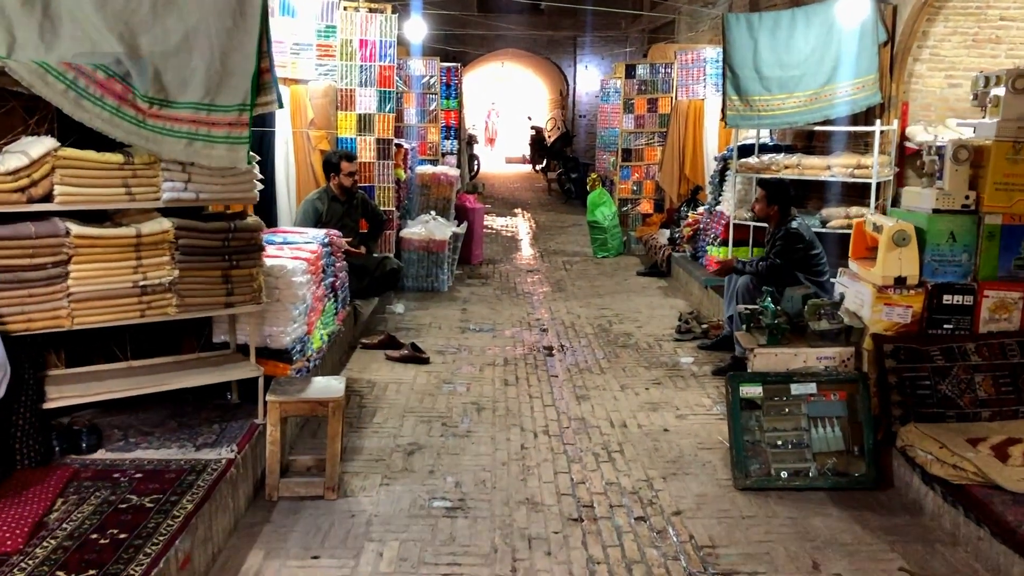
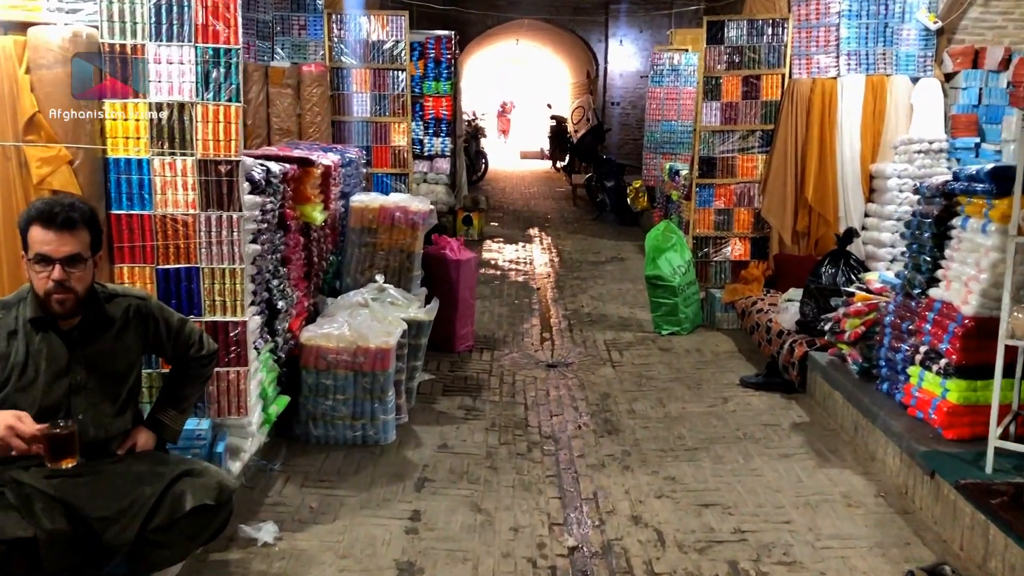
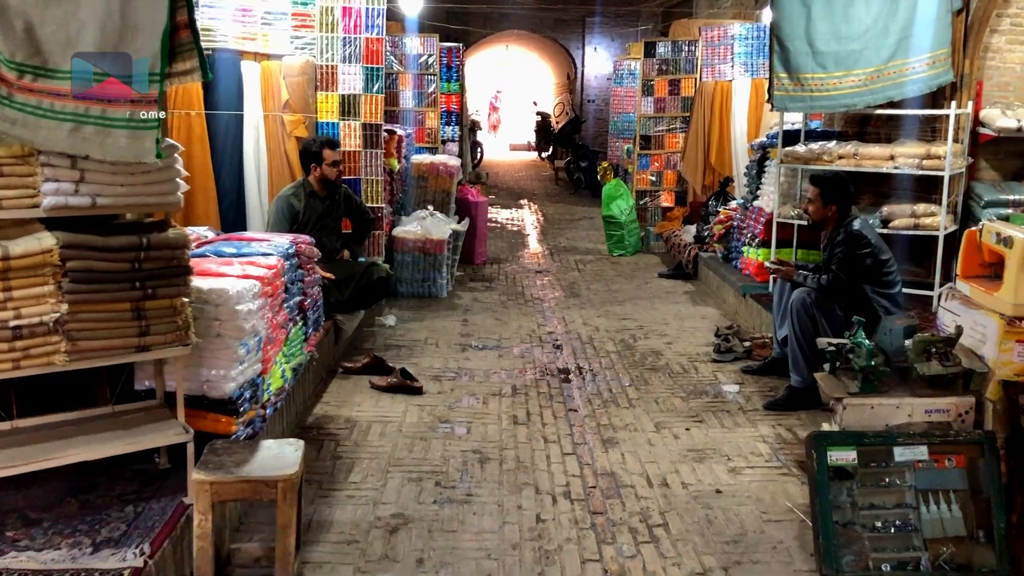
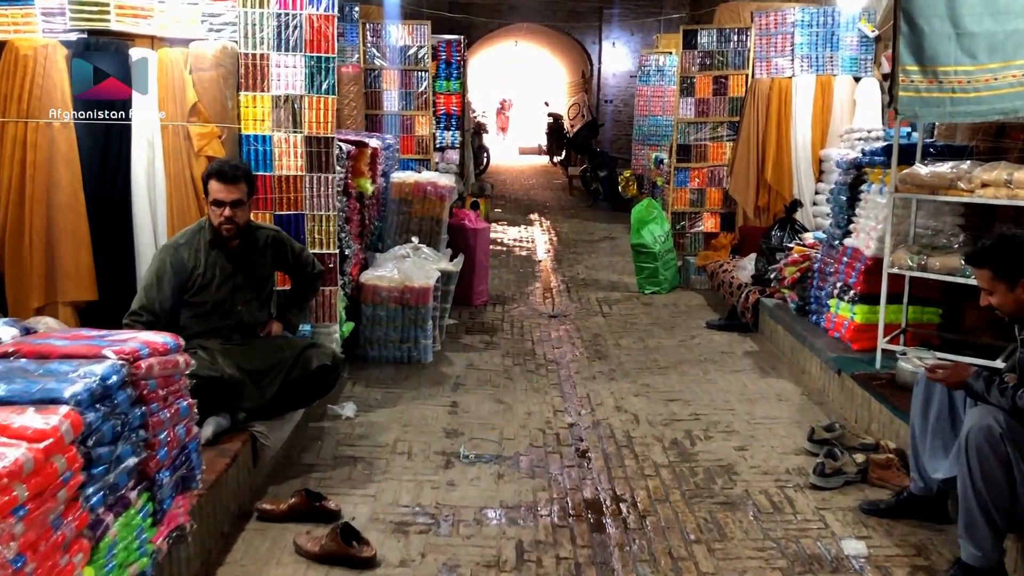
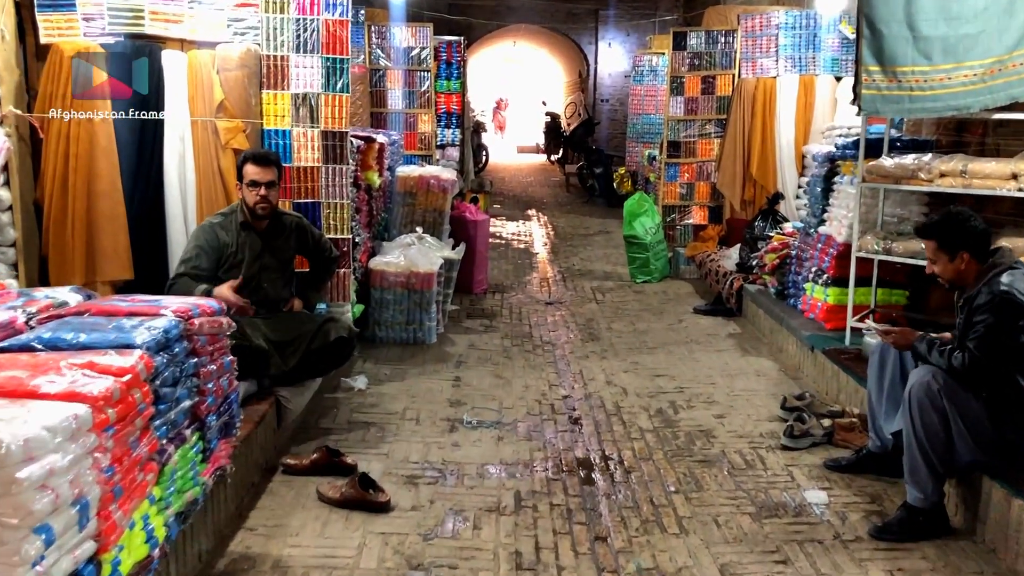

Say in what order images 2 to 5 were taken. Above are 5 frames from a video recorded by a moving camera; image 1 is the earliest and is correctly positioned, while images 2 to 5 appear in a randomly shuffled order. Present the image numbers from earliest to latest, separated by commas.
3, 5, 4, 2
